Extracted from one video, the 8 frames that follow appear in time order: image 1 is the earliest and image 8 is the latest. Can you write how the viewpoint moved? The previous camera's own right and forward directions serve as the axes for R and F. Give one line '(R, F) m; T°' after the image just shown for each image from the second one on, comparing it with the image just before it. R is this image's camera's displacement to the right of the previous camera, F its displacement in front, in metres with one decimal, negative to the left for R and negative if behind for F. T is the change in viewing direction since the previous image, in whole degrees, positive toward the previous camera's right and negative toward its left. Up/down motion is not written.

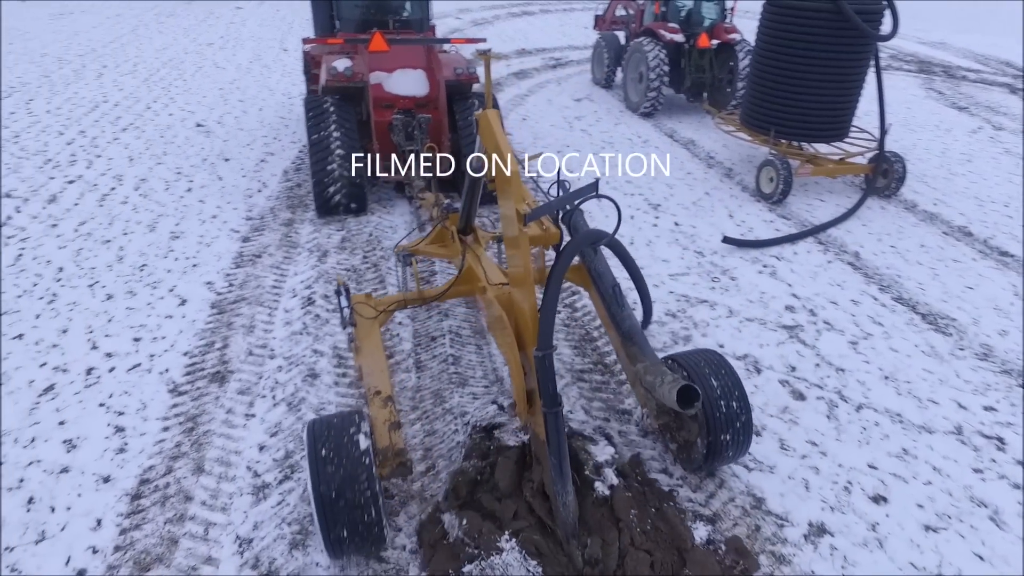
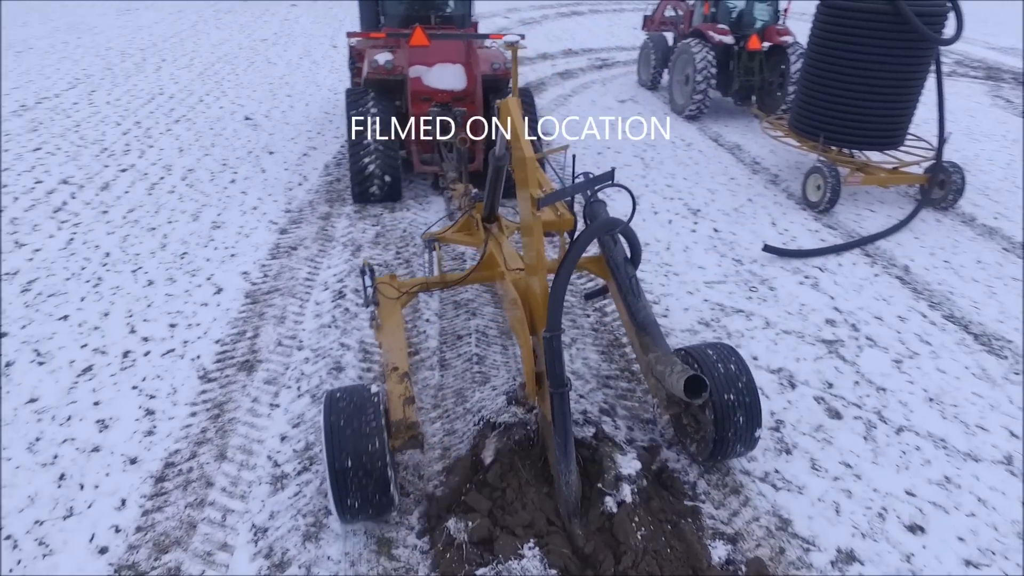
(+0.1, 0.0) m; -4°
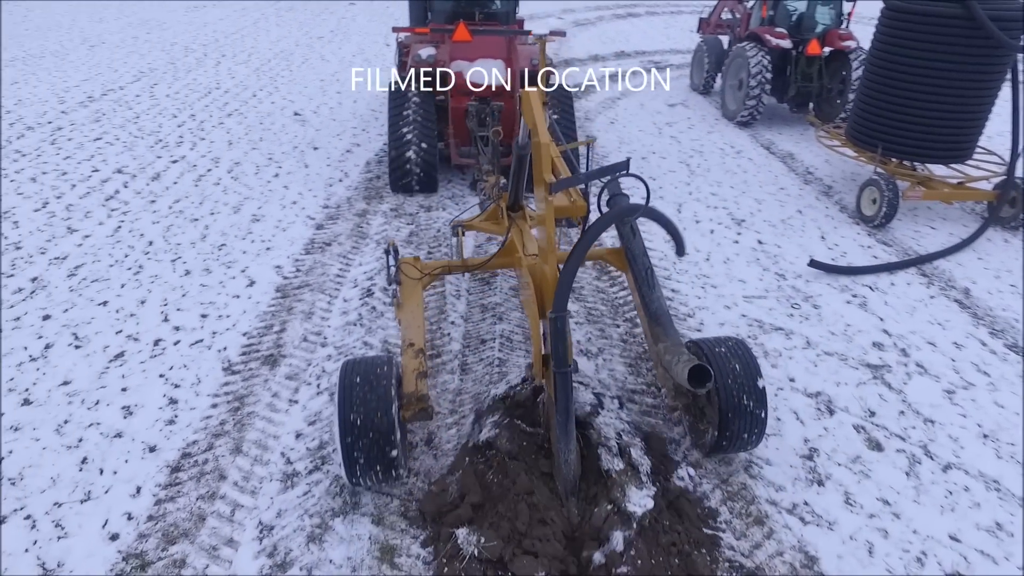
(+0.1, +0.1) m; -4°
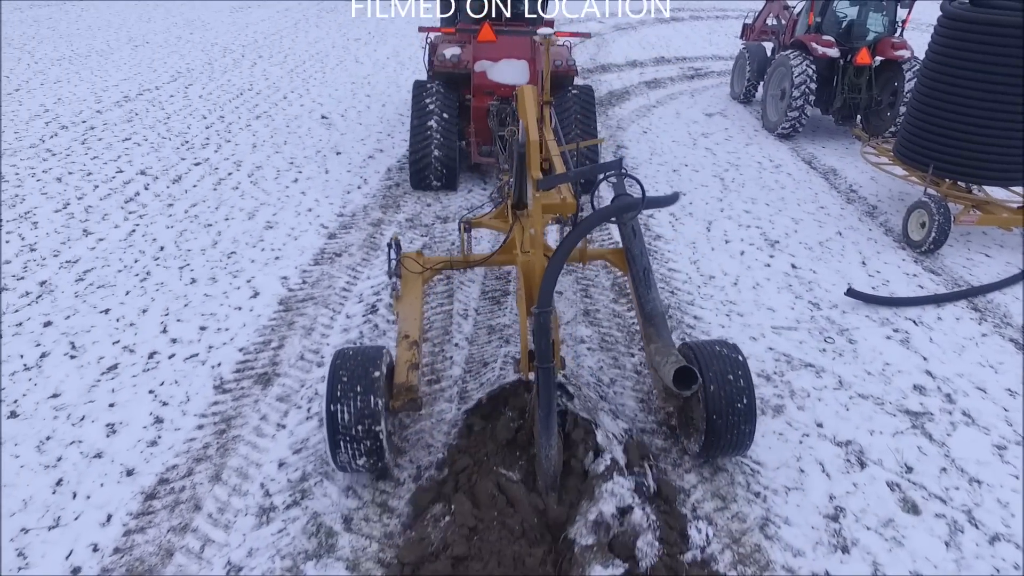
(+0.2, +0.2) m; -3°
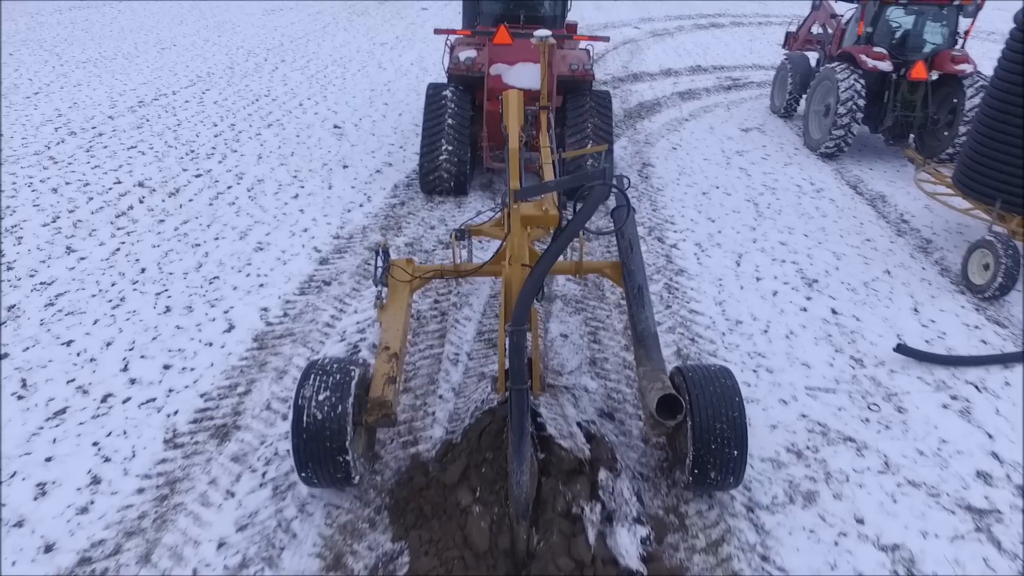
(+0.2, +0.5) m; -3°
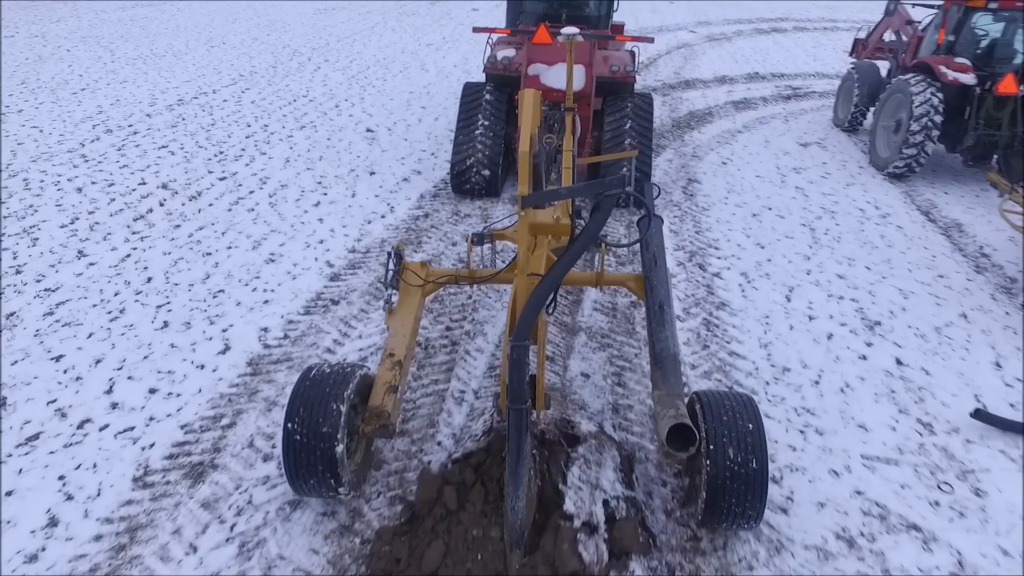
(+0.2, +0.4) m; -4°
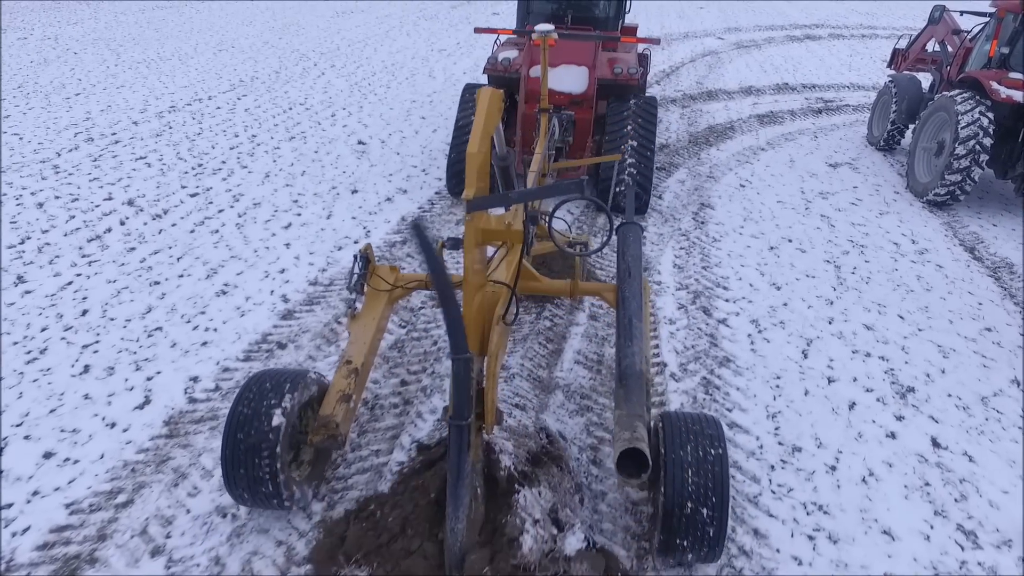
(+0.3, +0.6) m; -2°
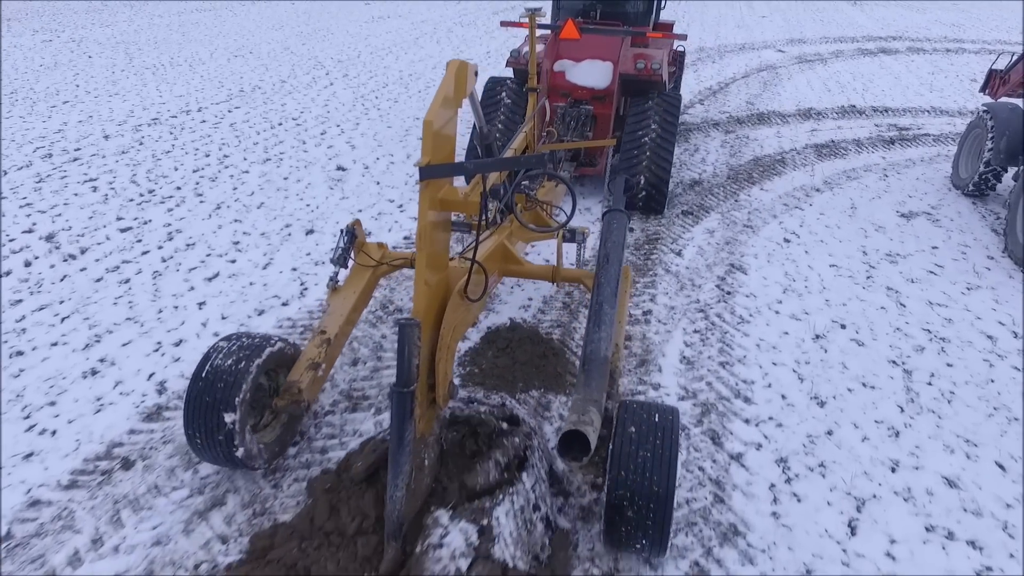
(+0.5, +1.1) m; -5°
